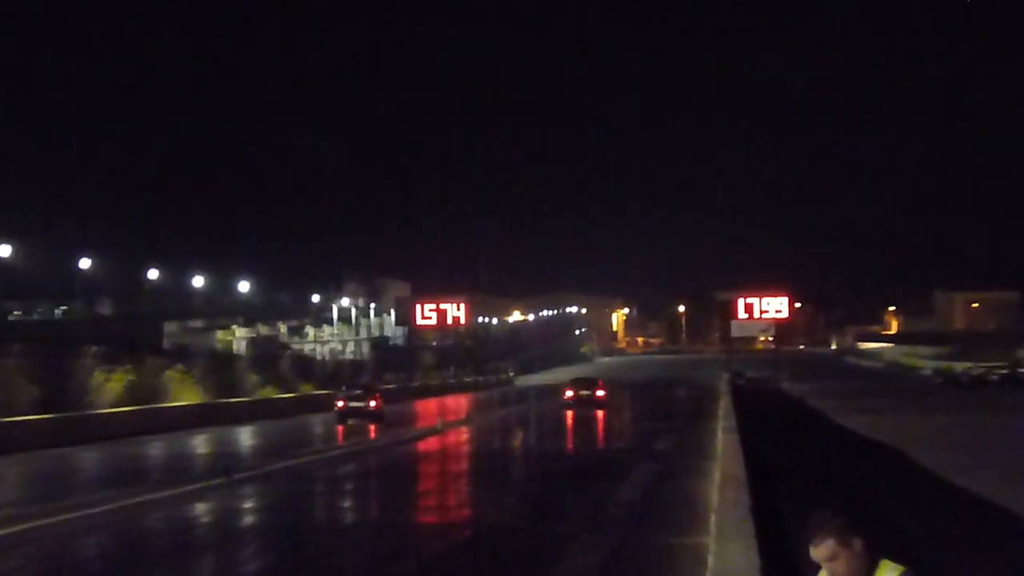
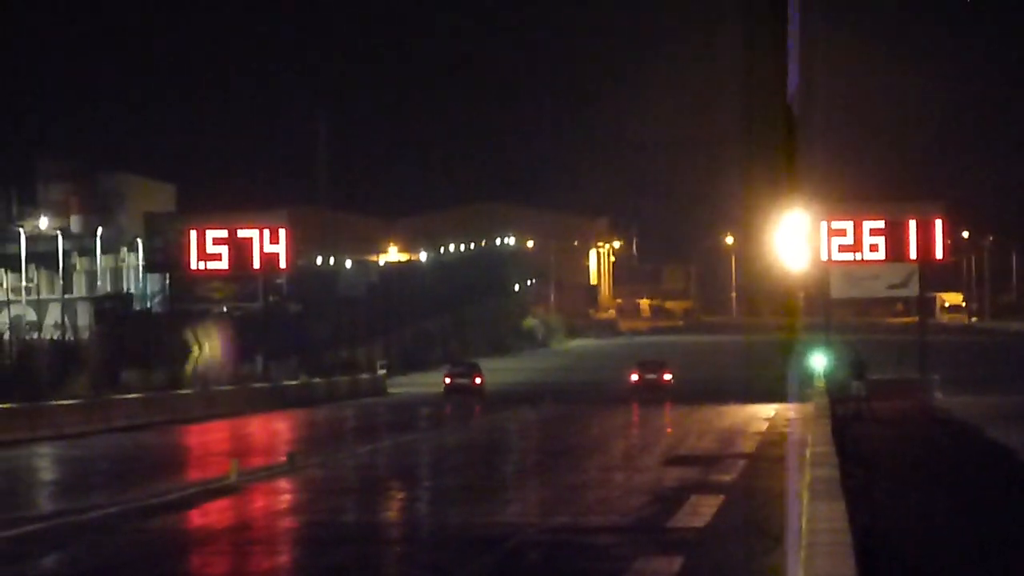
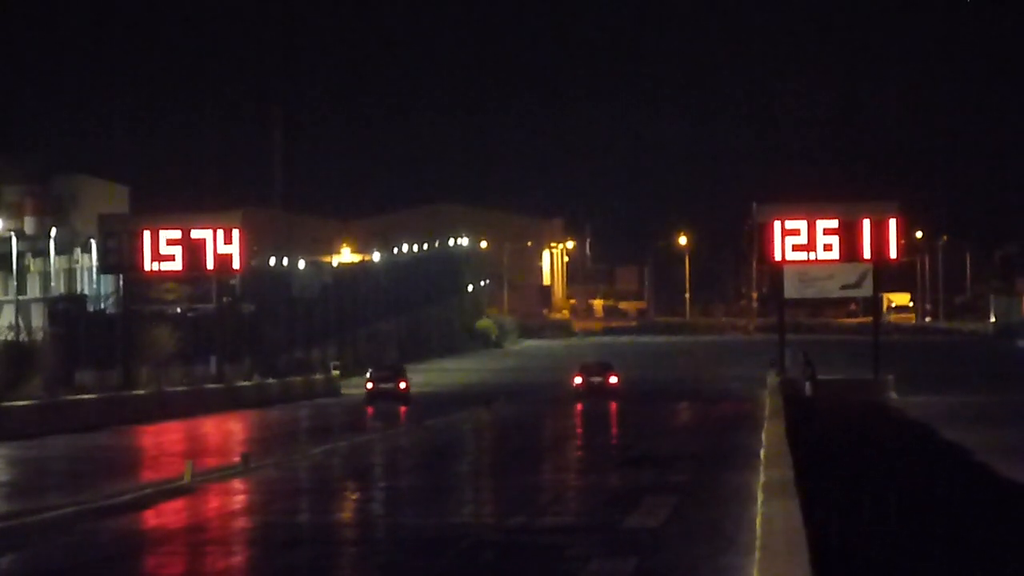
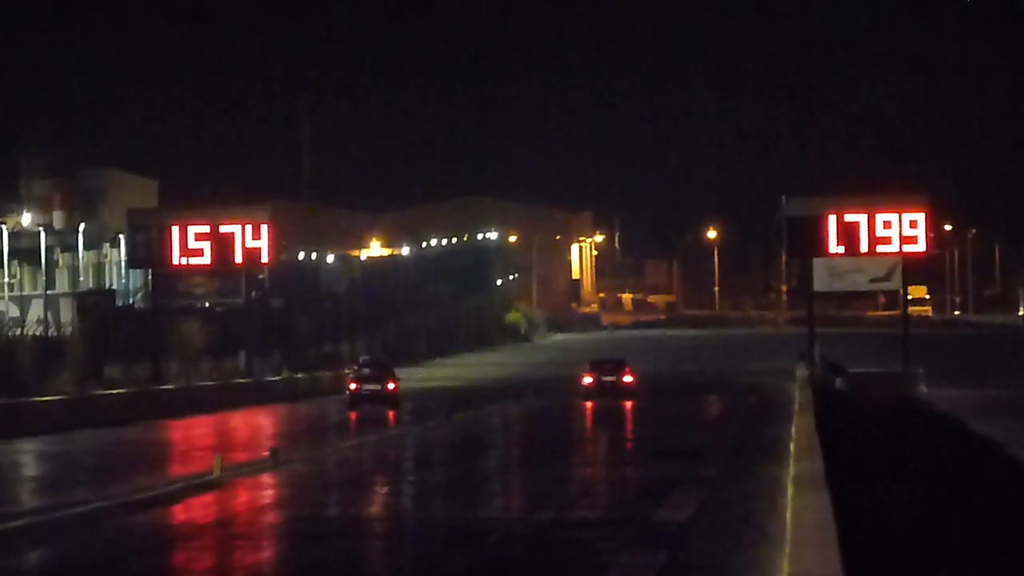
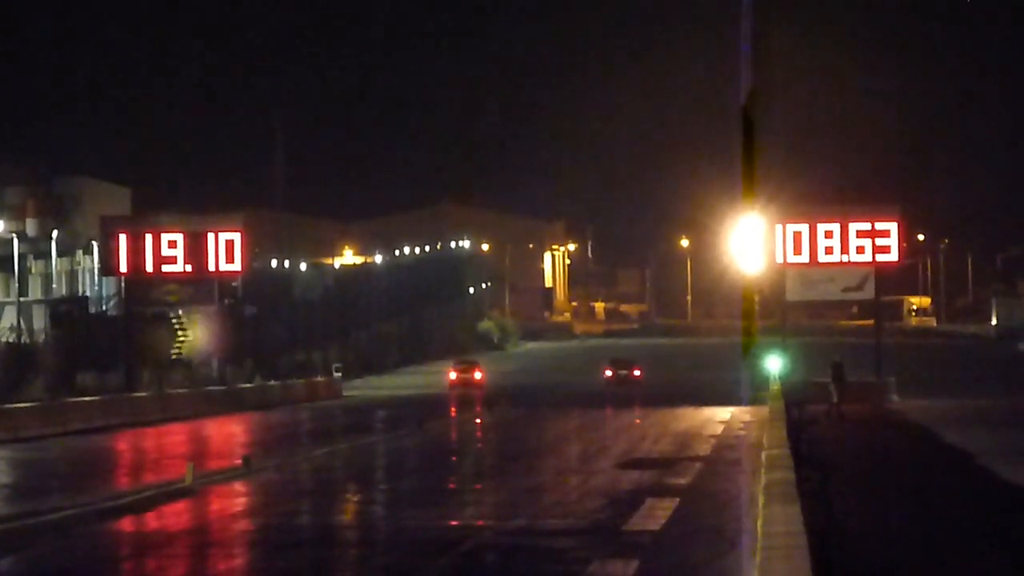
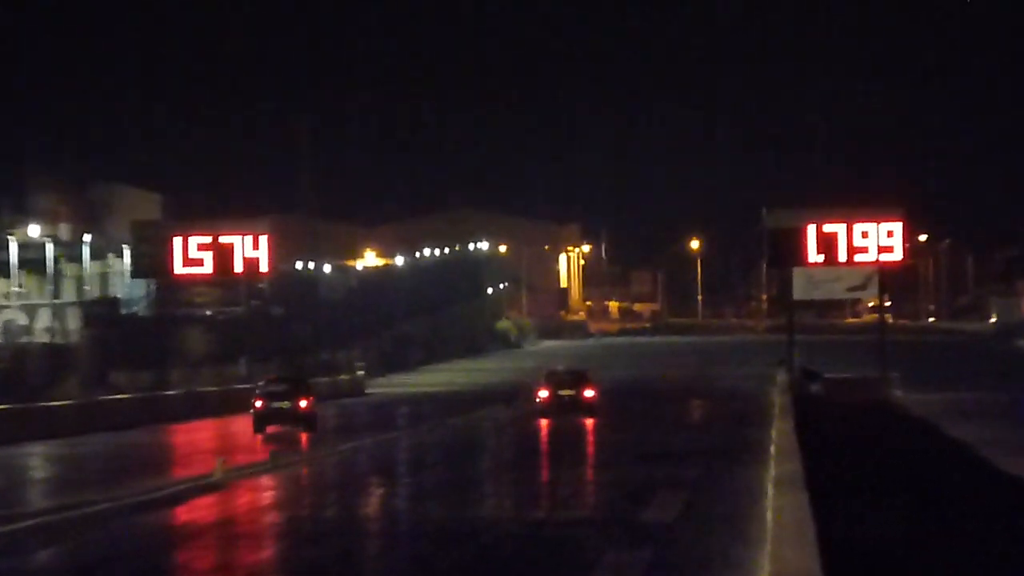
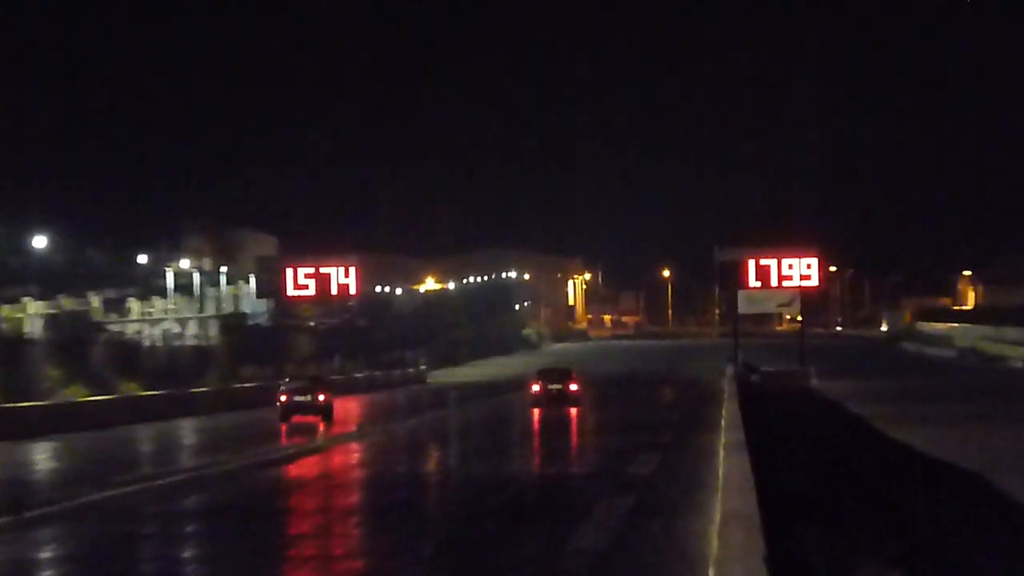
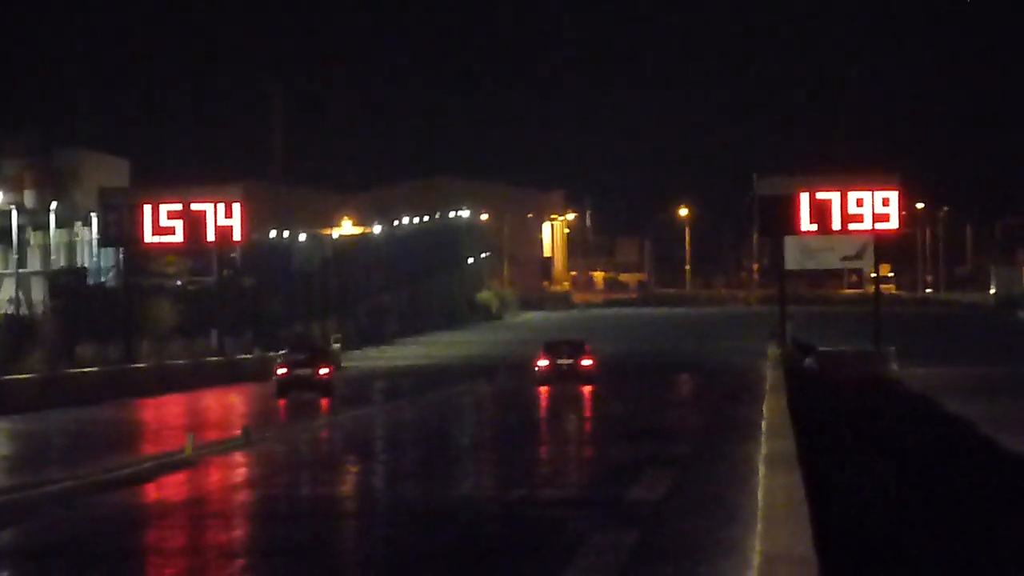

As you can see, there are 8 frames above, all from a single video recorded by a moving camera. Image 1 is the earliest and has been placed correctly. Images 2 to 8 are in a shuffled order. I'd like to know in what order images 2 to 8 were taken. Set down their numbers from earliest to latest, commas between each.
7, 6, 8, 4, 3, 2, 5
